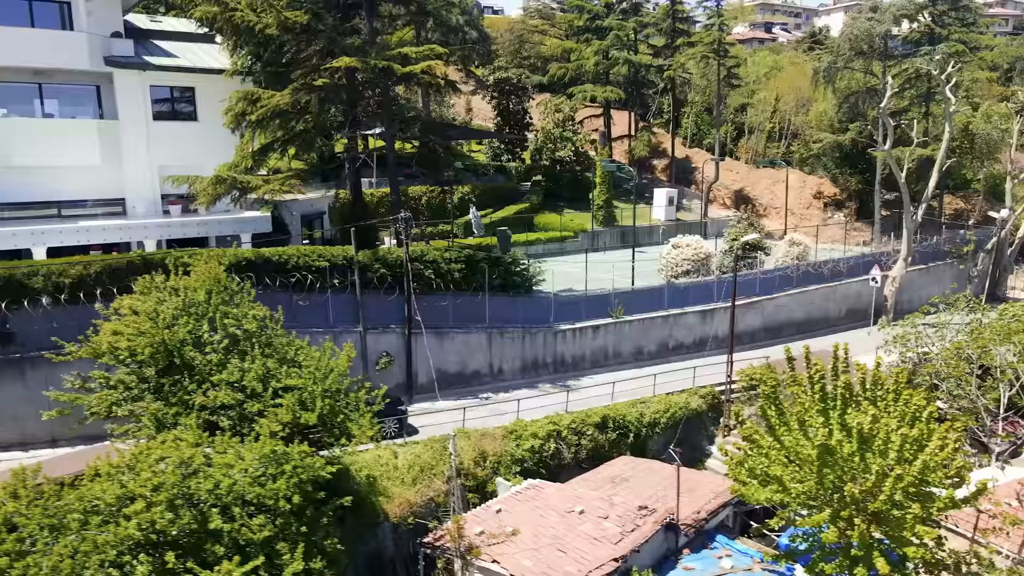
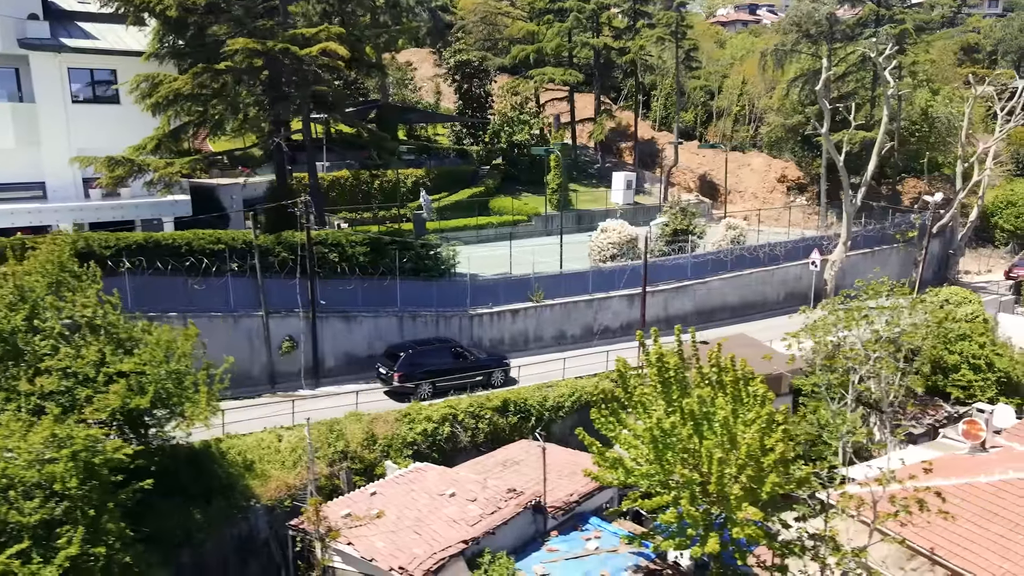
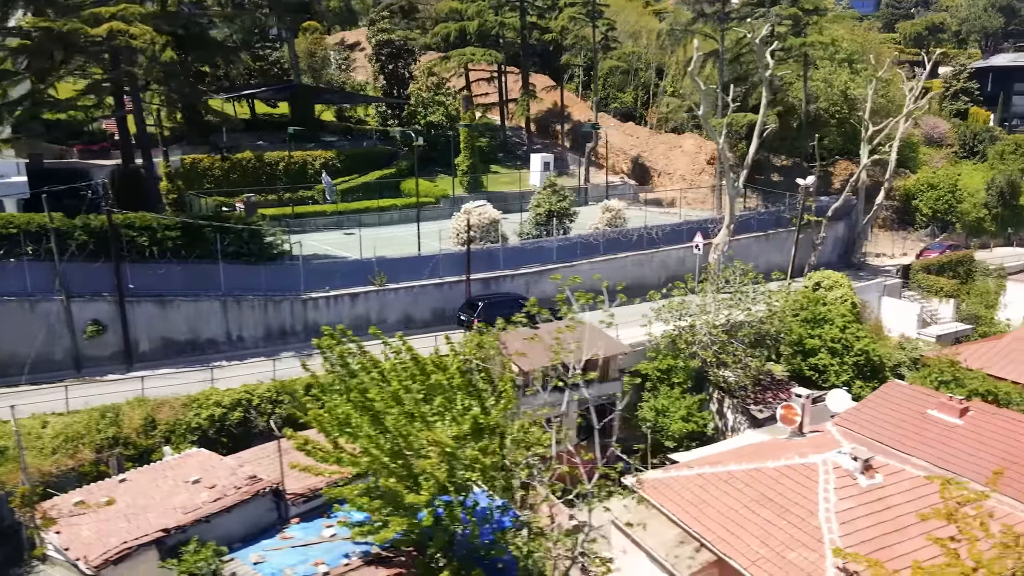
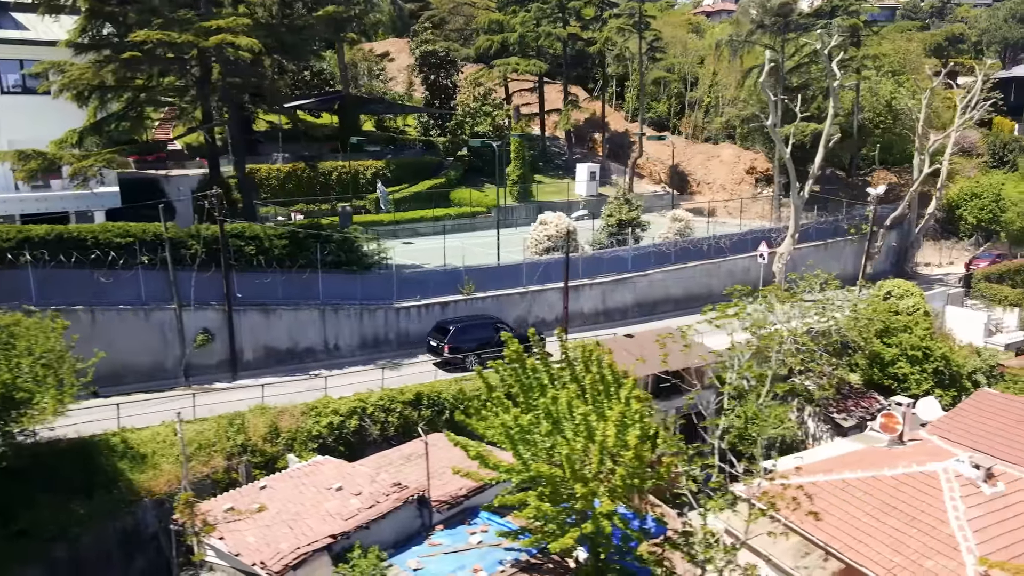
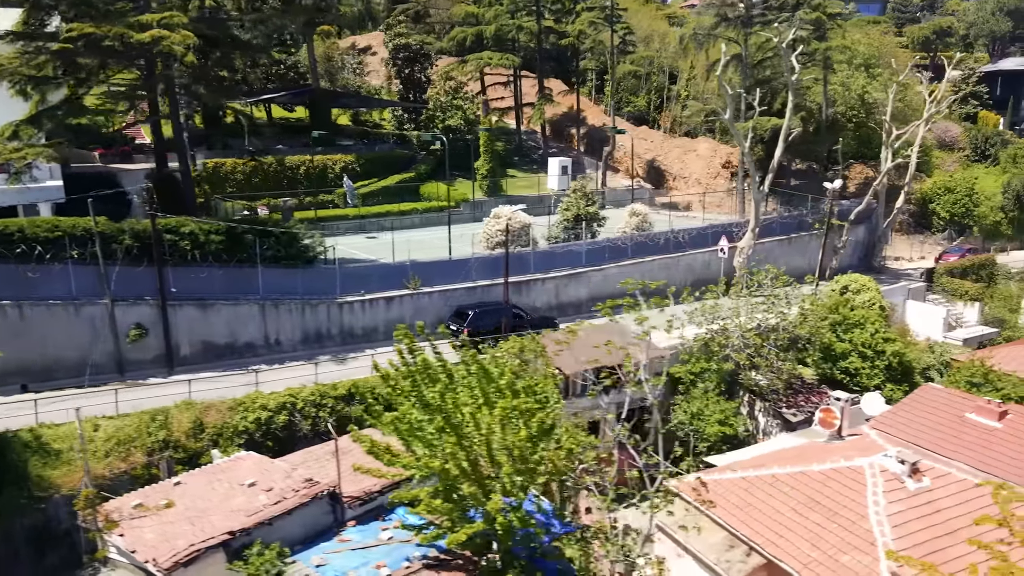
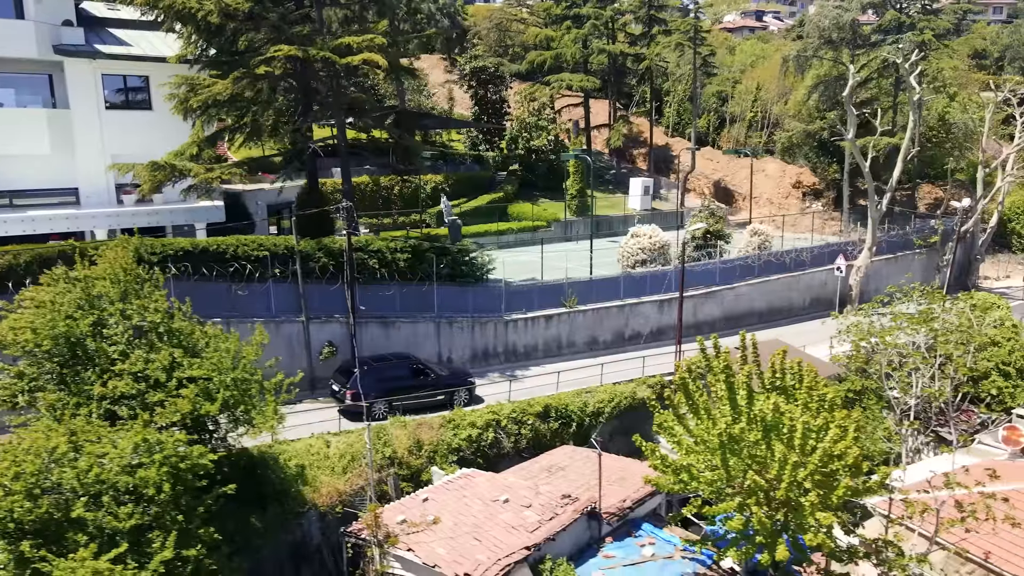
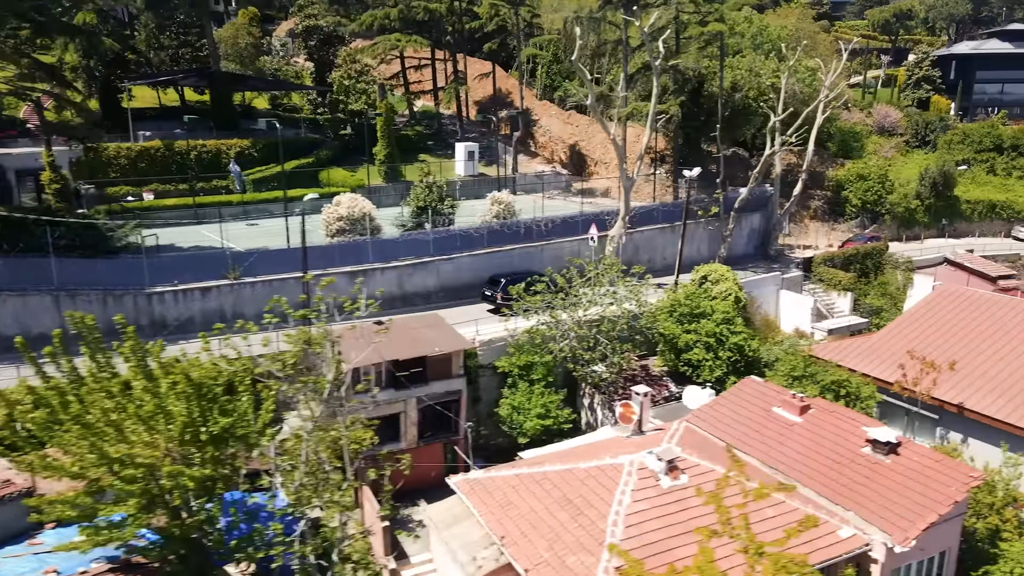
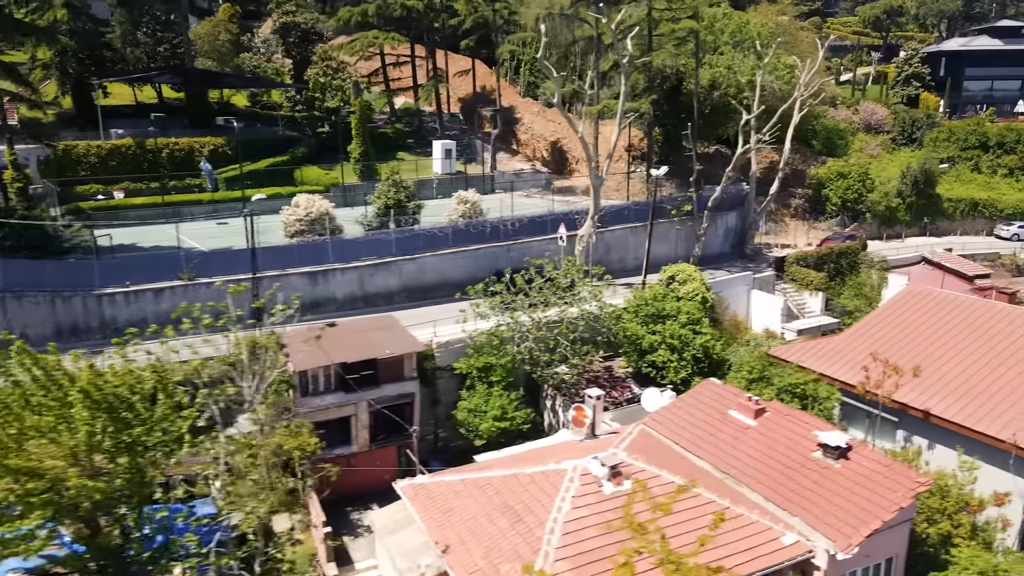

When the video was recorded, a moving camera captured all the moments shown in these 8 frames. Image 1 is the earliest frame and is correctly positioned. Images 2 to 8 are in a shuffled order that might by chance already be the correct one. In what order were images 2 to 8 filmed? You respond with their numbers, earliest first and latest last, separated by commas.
6, 2, 4, 5, 3, 7, 8
